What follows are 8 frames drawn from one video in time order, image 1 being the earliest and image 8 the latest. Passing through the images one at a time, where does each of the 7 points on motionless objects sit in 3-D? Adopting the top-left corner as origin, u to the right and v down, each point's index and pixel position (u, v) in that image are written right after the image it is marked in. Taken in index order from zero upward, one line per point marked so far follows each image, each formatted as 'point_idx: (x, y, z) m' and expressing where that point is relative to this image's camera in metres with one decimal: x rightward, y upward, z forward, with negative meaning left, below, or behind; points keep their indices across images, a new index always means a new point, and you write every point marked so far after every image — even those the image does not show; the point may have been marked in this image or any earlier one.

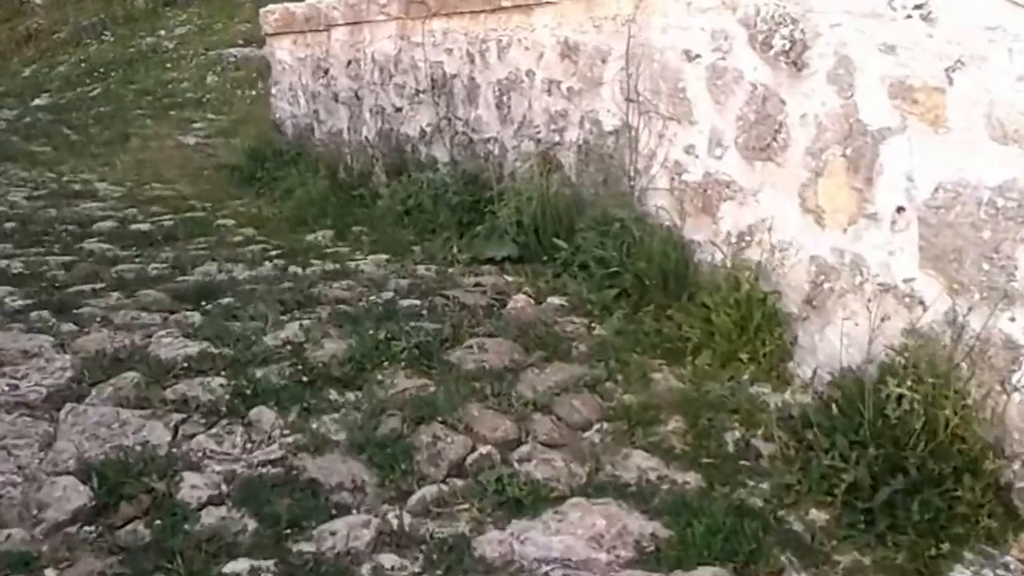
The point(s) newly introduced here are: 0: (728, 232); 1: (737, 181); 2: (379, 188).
0: (+0.7, +0.2, +3.1) m
1: (+0.7, +0.4, +3.1) m
2: (-0.8, +0.6, +5.5) m
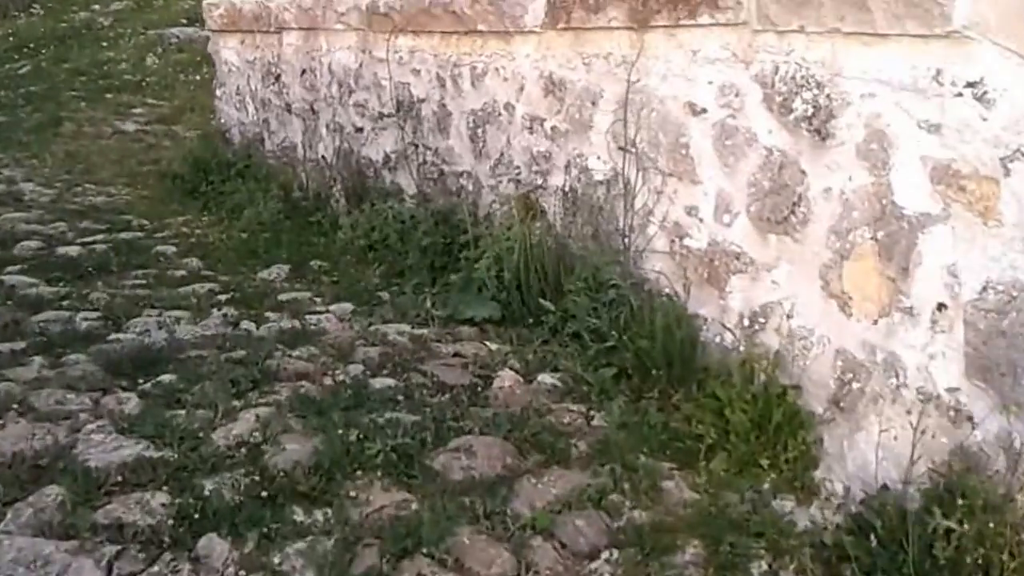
0: (+0.7, -0.1, +2.8) m
1: (+0.7, +0.1, +2.8) m
2: (-0.9, +0.4, +5.1) m
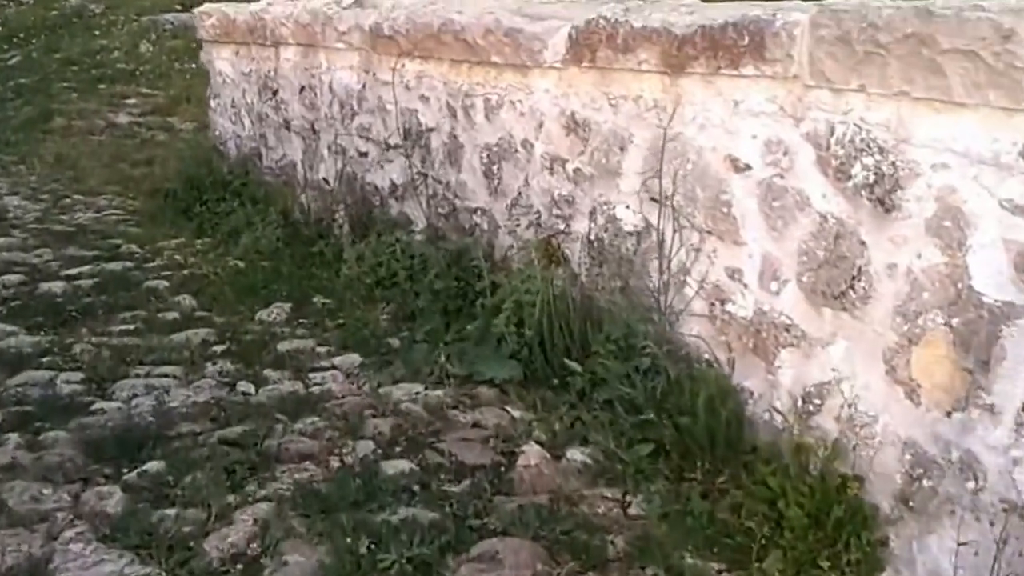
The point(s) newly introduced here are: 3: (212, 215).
0: (+0.8, -0.3, +2.6) m
1: (+0.8, -0.1, +2.6) m
2: (-0.9, +0.2, +4.9) m
3: (-2.0, +0.5, +6.1) m
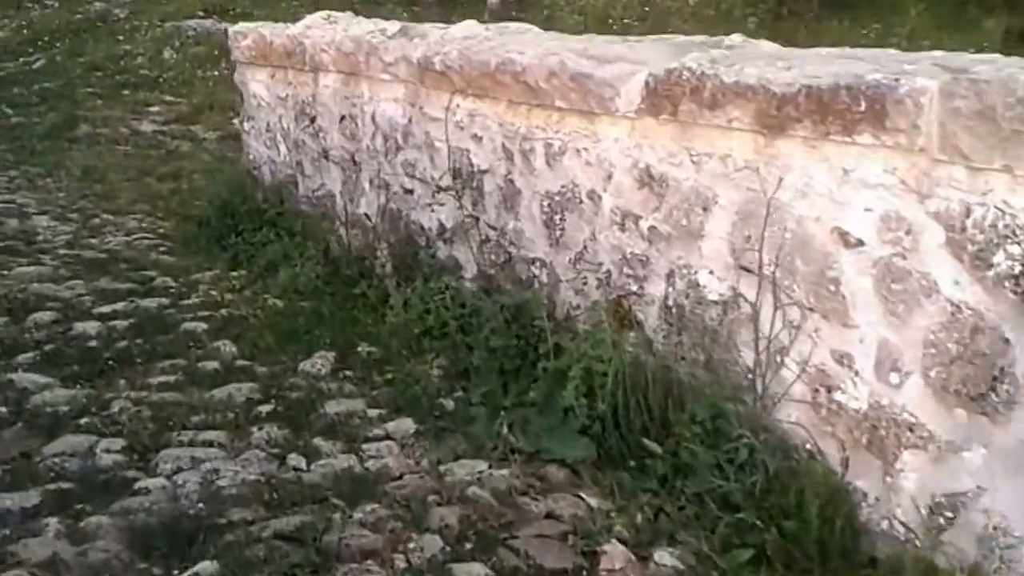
0: (+1.0, -0.5, +2.3) m
1: (+1.0, -0.3, +2.3) m
2: (-0.6, 0.0, +4.7) m
3: (-1.7, +0.2, +5.9) m
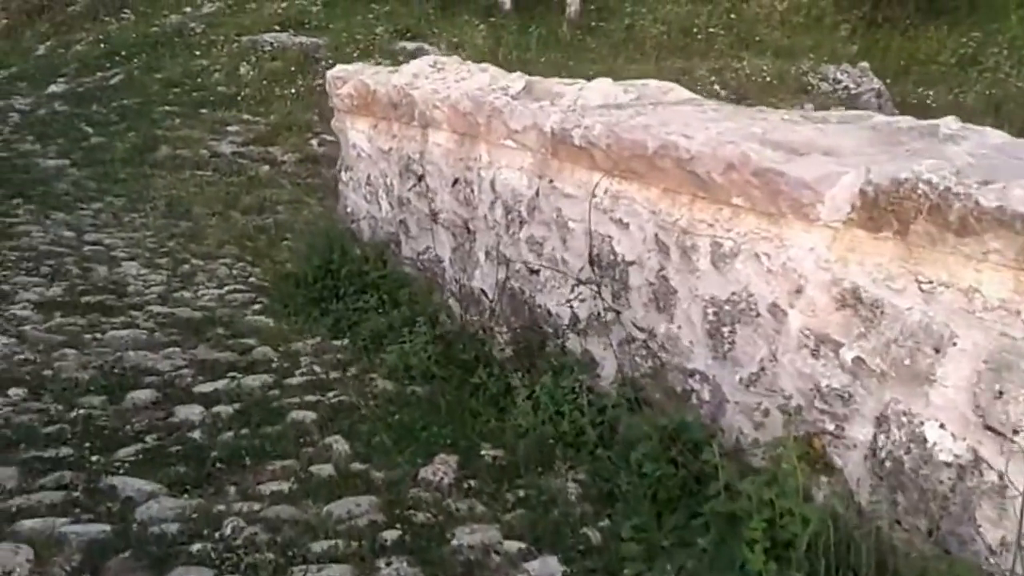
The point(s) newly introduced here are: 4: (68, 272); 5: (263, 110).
0: (+1.4, -0.9, +1.8) m
1: (+1.5, -0.8, +1.8) m
2: (0.0, -0.4, +4.2) m
3: (-1.0, -0.1, +5.5) m
4: (-3.4, +0.1, +7.1) m
5: (-3.7, +2.8, +14.1) m
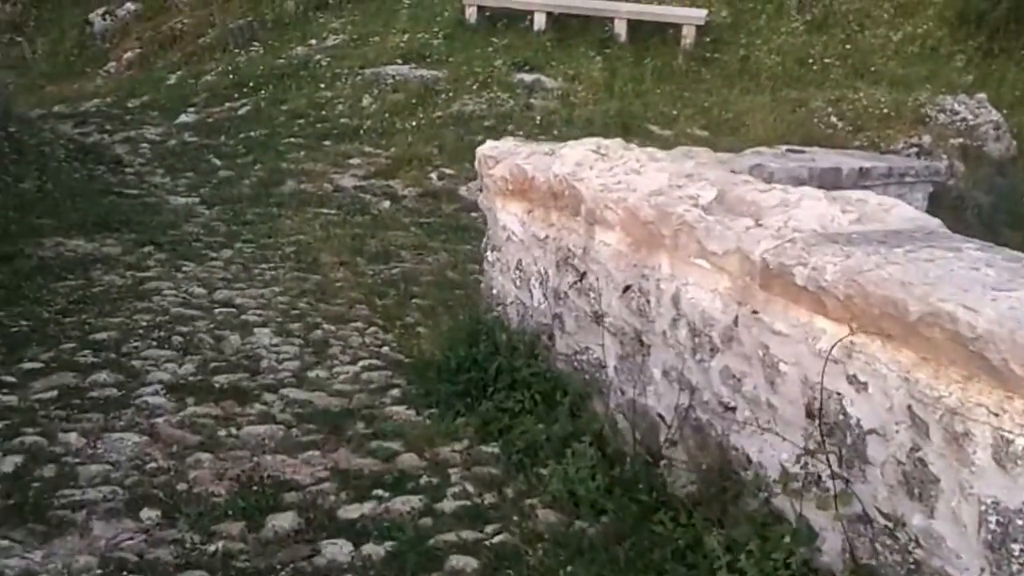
0: (+2.0, -1.5, +1.2) m
1: (+2.0, -1.3, +1.1) m
2: (+0.8, -1.0, +3.7) m
3: (-0.1, -0.7, +5.1) m
4: (-2.3, -0.4, +6.9) m
5: (-1.9, +2.2, +13.9) m
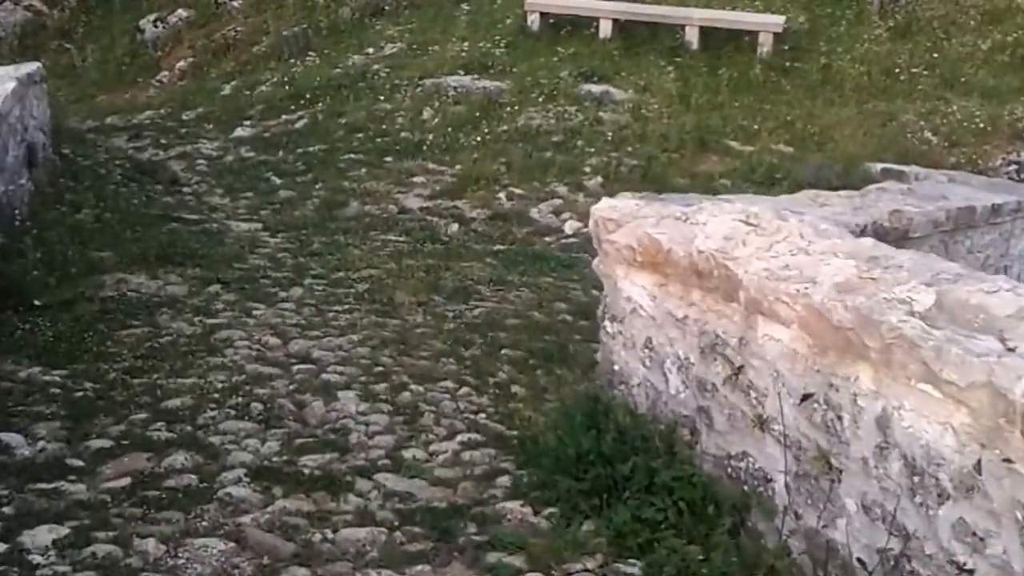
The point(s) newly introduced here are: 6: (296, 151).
0: (+2.4, -1.9, +0.3) m
1: (+2.5, -1.8, +0.3) m
2: (+1.4, -1.4, +2.9) m
3: (+0.6, -1.1, +4.3) m
4: (-1.6, -0.8, +6.3) m
5: (-0.8, +1.8, +13.2) m
6: (-3.1, +1.9, +13.6) m
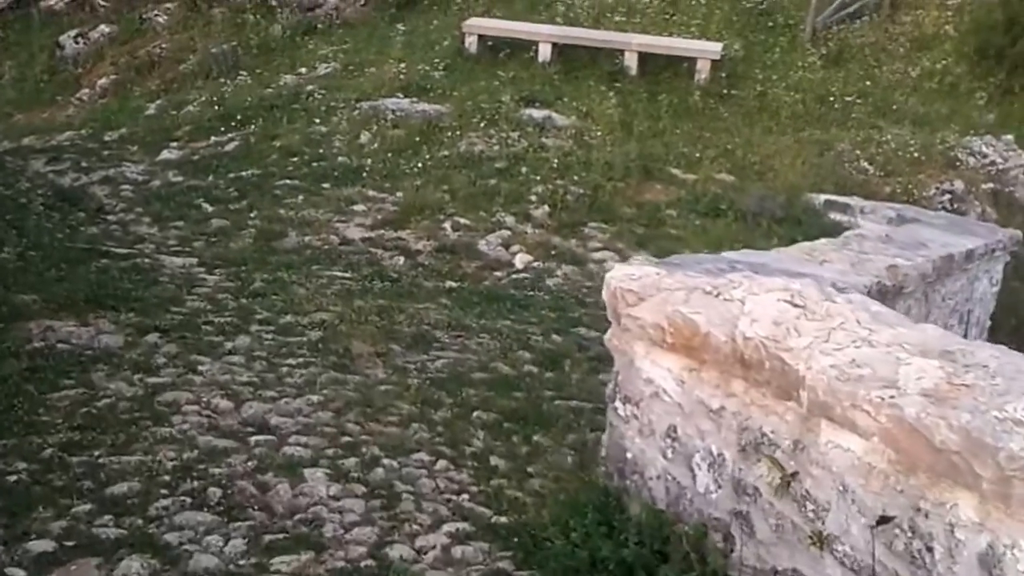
0: (+2.9, -2.3, 0.0) m
1: (+2.9, -2.1, 0.0) m
2: (+1.6, -1.8, +2.5) m
3: (+0.7, -1.5, +3.8) m
4: (-1.6, -1.3, +5.6) m
5: (-1.5, +1.3, +12.6) m
6: (-3.8, +1.4, +12.8) m
